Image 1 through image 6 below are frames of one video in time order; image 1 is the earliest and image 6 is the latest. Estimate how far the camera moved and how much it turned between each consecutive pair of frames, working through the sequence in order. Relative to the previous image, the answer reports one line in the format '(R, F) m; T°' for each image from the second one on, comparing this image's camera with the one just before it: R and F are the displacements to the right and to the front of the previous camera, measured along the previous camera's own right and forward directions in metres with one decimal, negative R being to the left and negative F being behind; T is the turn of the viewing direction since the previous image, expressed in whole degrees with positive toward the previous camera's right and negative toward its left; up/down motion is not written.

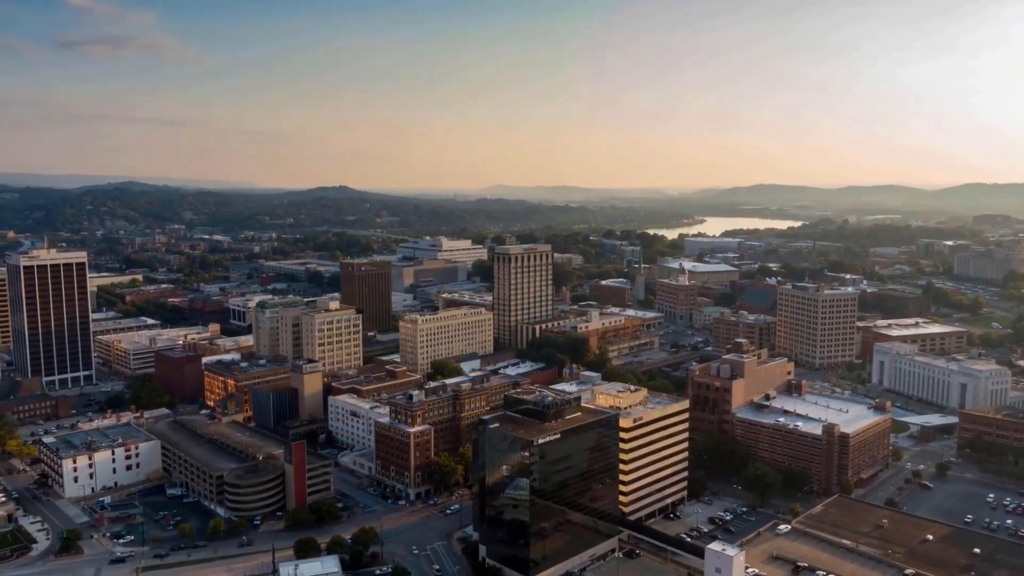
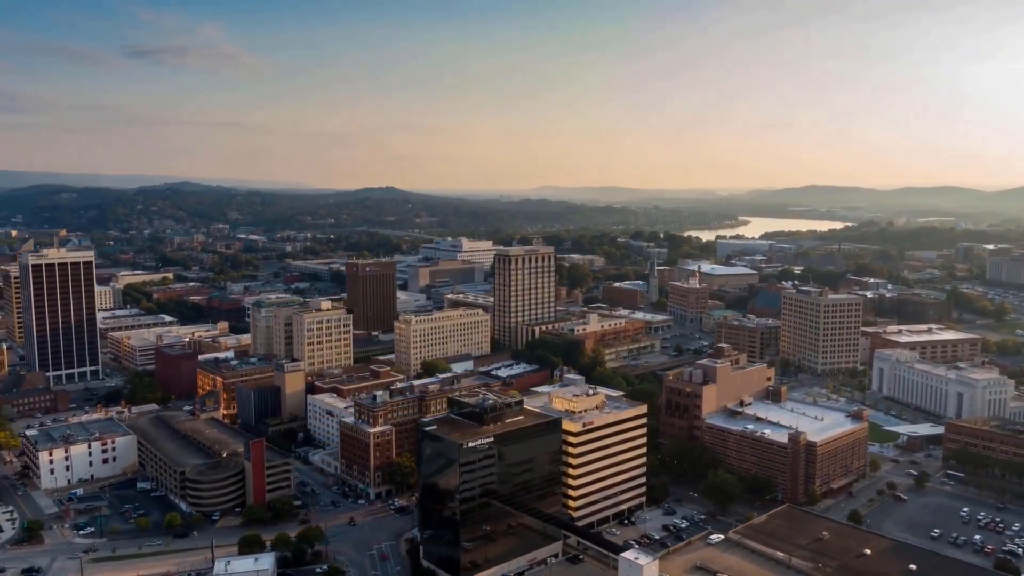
(+4.0, +0.2) m; -3°
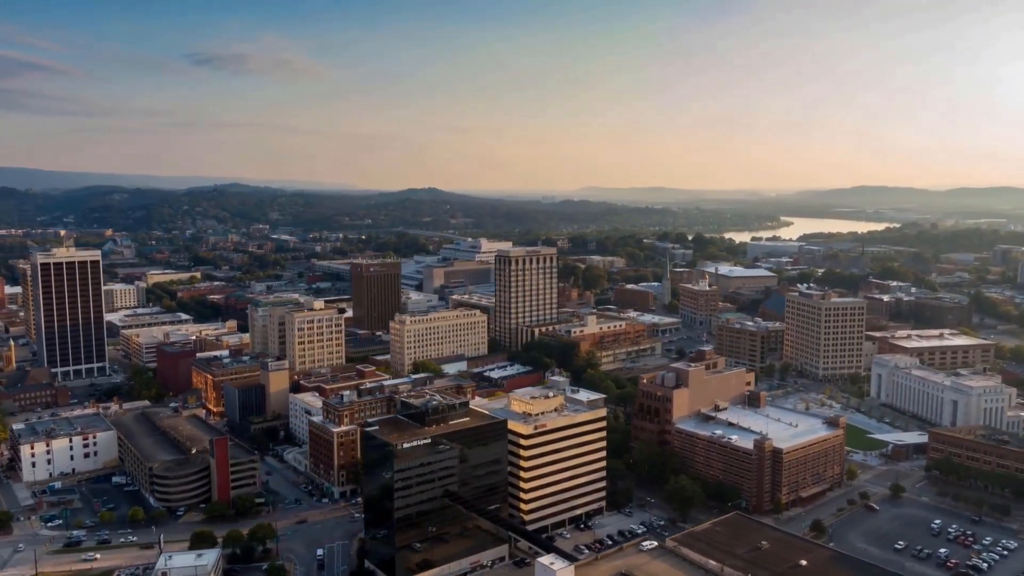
(+3.7, +0.2) m; -3°
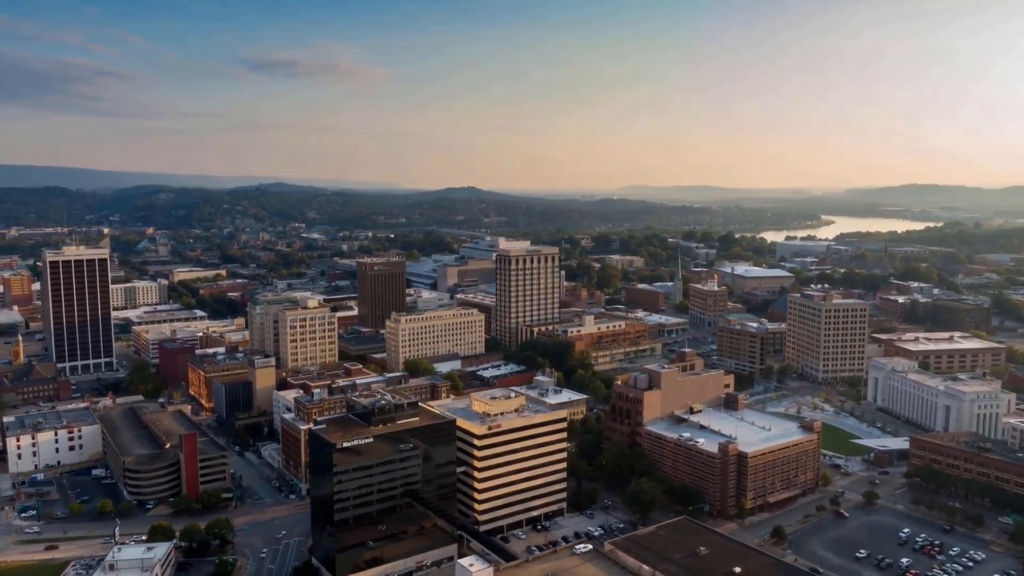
(+3.5, +0.2) m; -3°
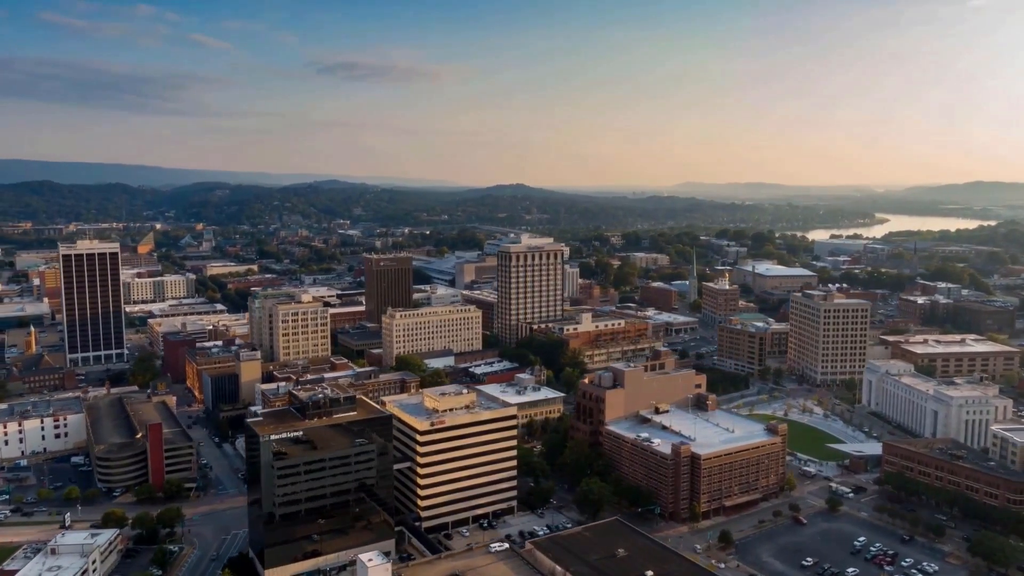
(+4.4, +0.3) m; -4°
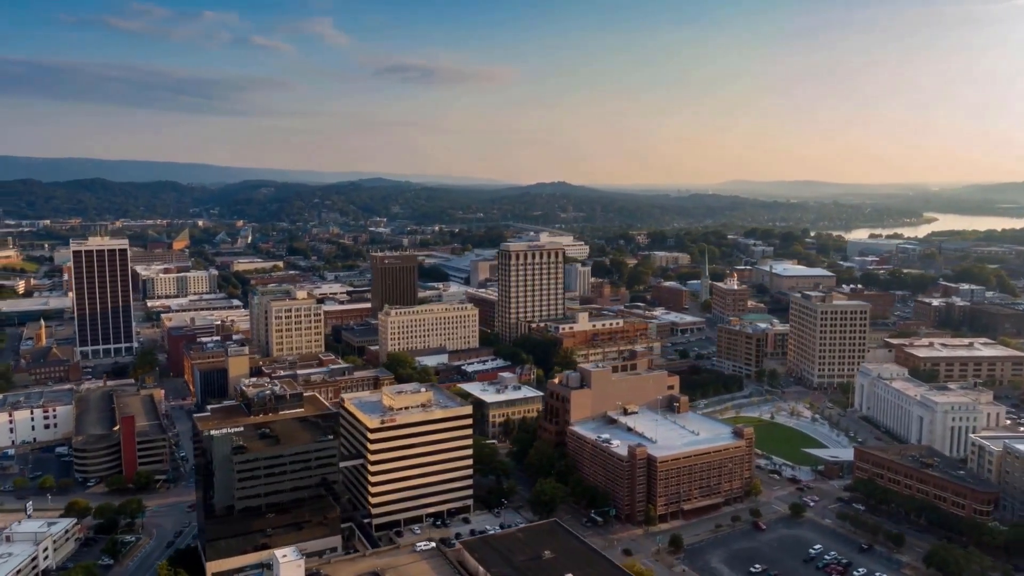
(+3.8, +0.3) m; -3°
